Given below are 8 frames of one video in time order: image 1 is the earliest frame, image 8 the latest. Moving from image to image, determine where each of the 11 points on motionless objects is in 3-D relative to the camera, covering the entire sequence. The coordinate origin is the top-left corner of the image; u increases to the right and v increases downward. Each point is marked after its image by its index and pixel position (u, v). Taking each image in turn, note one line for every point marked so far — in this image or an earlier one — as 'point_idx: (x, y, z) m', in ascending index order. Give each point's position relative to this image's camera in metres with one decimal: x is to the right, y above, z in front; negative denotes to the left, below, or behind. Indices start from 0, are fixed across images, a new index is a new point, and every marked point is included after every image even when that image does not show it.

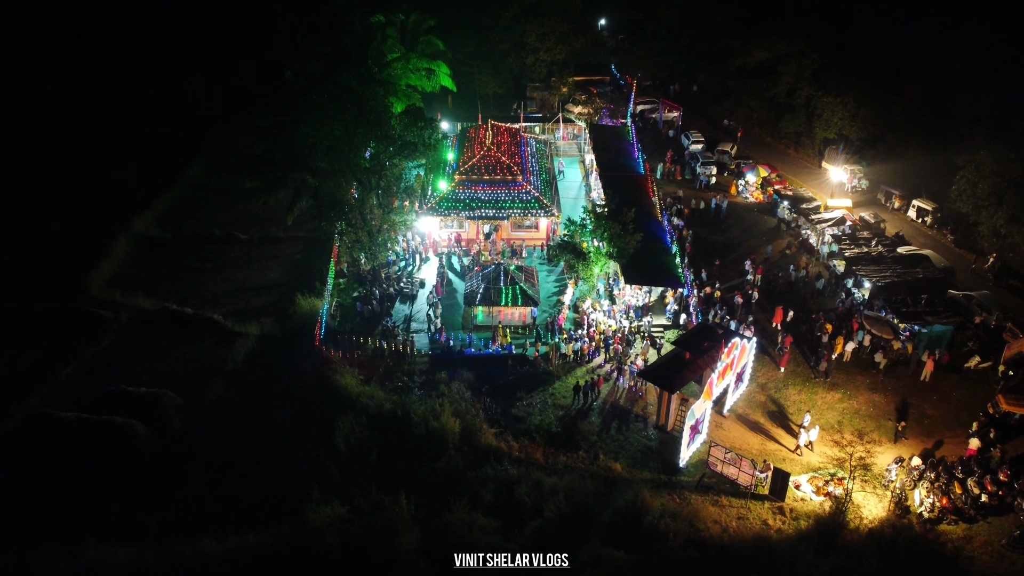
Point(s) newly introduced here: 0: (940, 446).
0: (+10.0, -3.7, +18.9) m
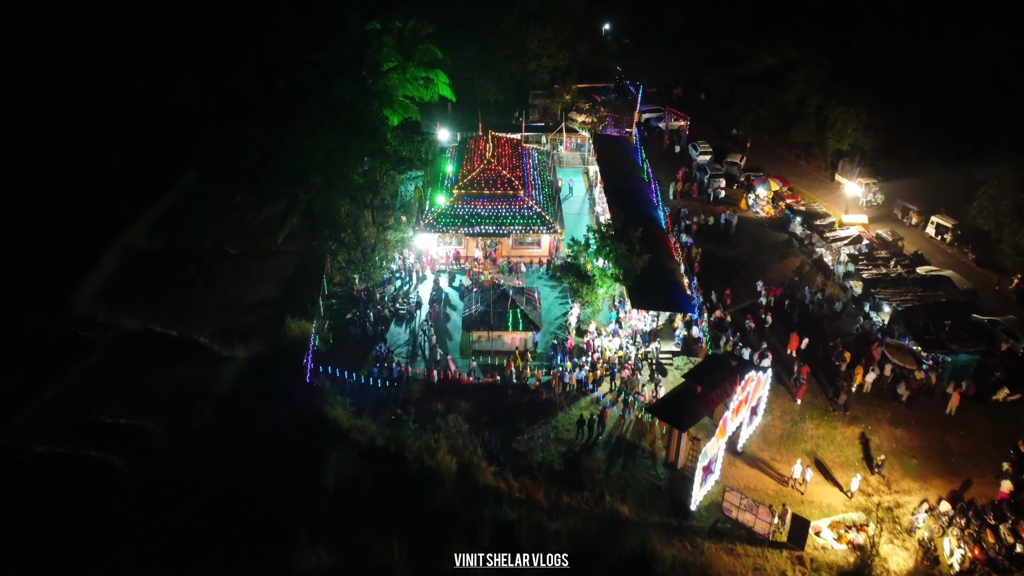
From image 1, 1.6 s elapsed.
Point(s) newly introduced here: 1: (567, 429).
0: (+10.0, -4.4, +17.7) m
1: (+1.4, -3.4, +19.8) m
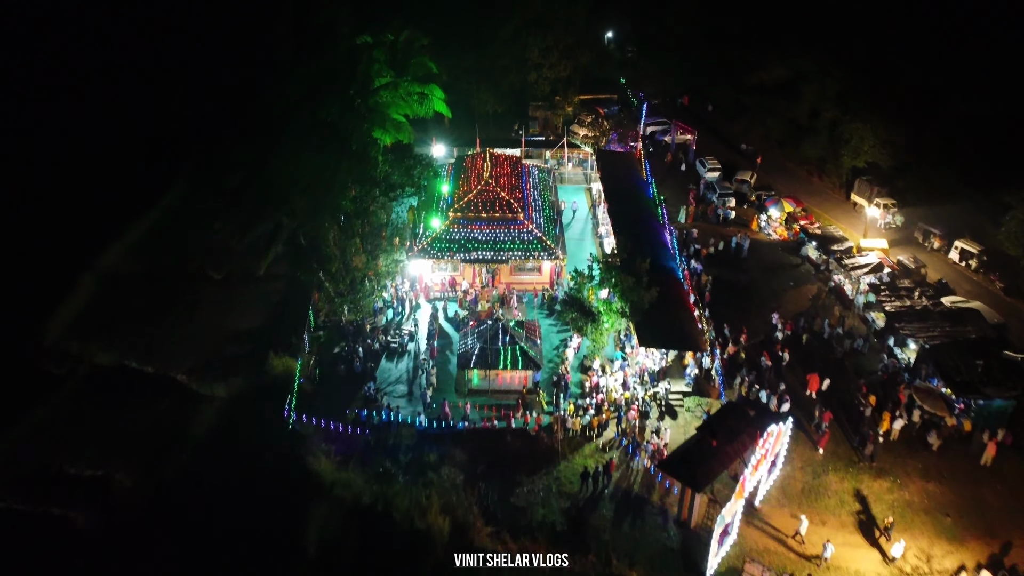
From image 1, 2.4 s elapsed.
0: (+9.9, -5.3, +16.2) m
1: (+1.3, -4.3, +18.3) m
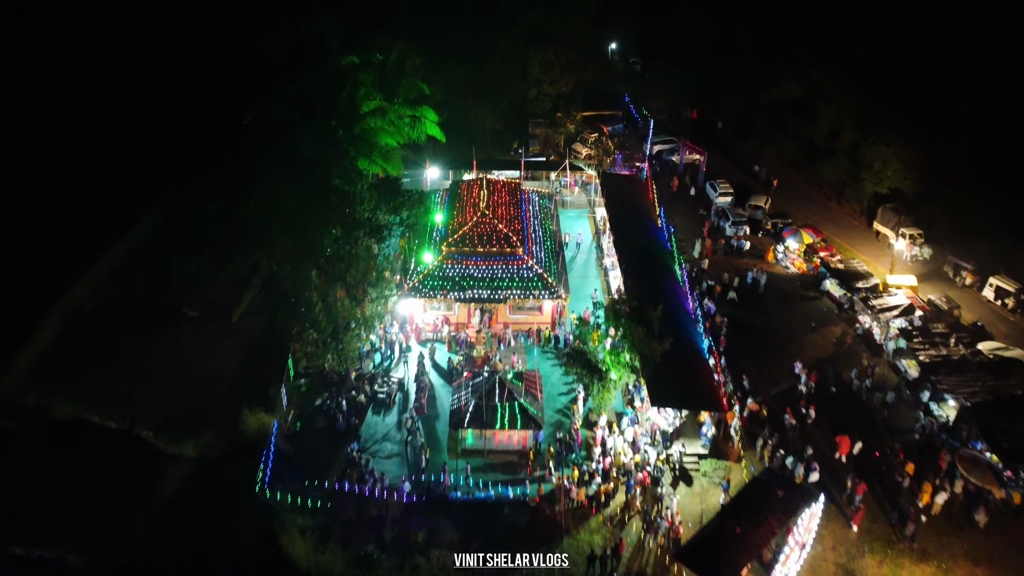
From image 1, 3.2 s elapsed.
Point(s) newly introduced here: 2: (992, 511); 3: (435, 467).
0: (+9.9, -6.5, +14.2) m
1: (+1.3, -5.5, +16.3) m
2: (+9.8, -4.5, +16.7) m
3: (-1.8, -4.1, +18.7) m
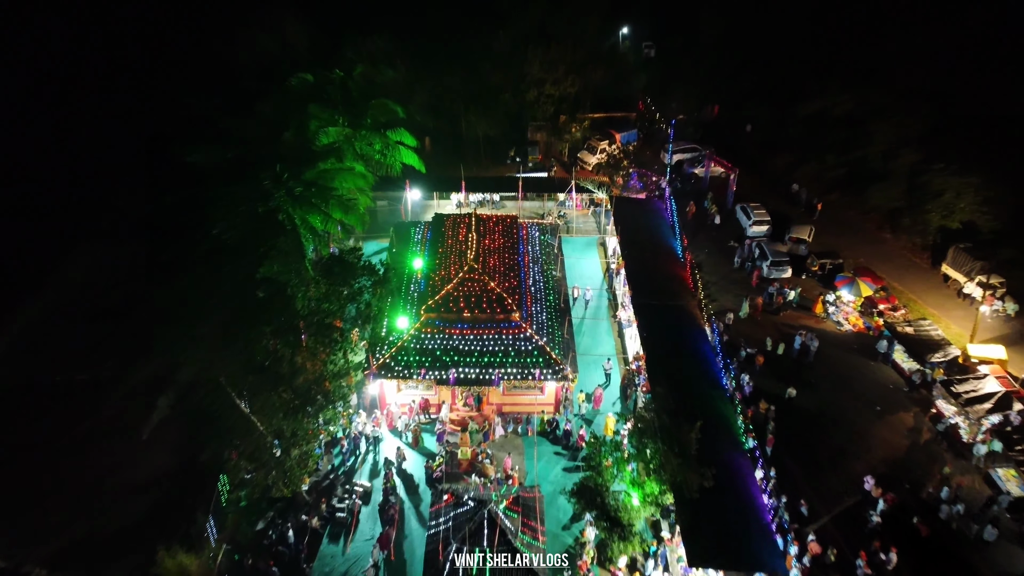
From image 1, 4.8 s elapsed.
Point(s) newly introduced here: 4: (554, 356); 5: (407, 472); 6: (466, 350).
0: (+9.8, -8.7, +10.1) m
1: (+1.1, -7.6, +12.1) m
2: (+9.7, -6.6, +12.4) m
3: (-2.0, -6.1, +14.4) m
4: (+1.0, -1.6, +18.6) m
5: (-2.3, -4.0, +17.8) m
6: (-1.1, -1.5, +18.6) m
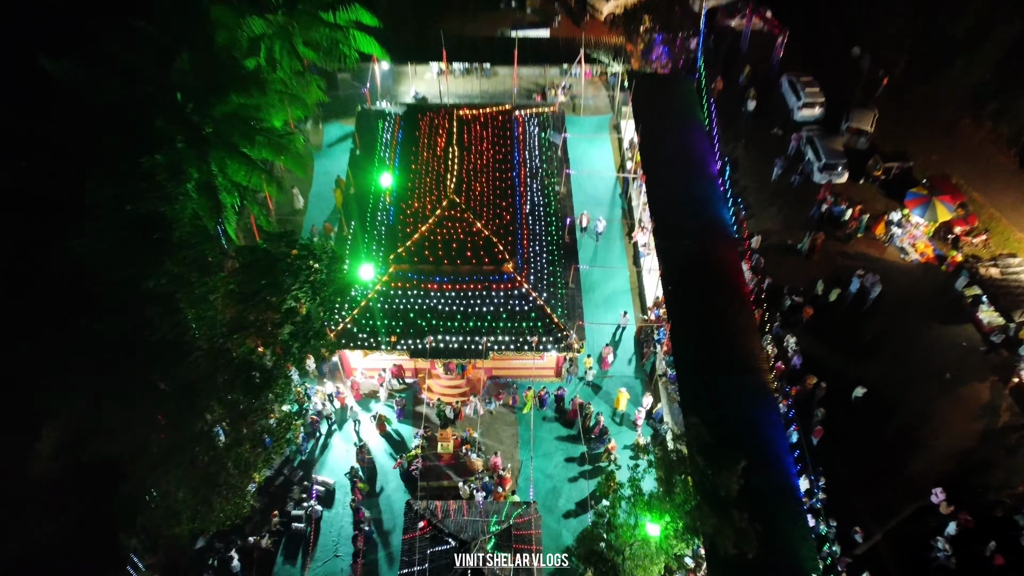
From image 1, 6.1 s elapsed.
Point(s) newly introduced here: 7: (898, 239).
0: (+9.6, -9.7, +8.6) m
1: (+1.0, -8.1, +10.3) m
2: (+9.6, -7.1, +10.3) m
3: (-2.1, -6.0, +12.1) m
4: (+0.8, -0.6, +14.9) m
5: (-2.5, -3.2, +14.8) m
6: (-1.2, -0.5, +14.9) m
7: (+8.6, +1.0, +17.9) m
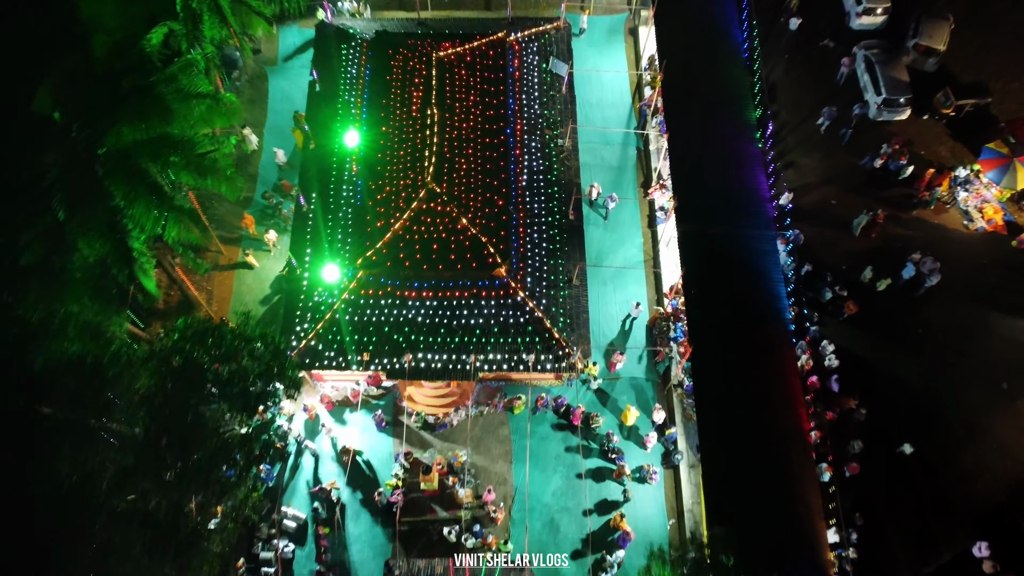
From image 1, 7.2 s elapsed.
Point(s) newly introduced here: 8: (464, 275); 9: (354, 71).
0: (+9.5, -11.2, +8.9) m
1: (+0.9, -9.3, +10.1) m
2: (+9.5, -8.3, +9.9) m
3: (-2.2, -6.8, +11.3) m
4: (+0.7, -0.8, +12.7) m
5: (-2.6, -3.3, +13.2) m
6: (-1.3, -0.7, +12.6) m
7: (+8.5, +1.5, +15.1) m
8: (-0.7, +0.1, +12.5) m
9: (-2.9, +3.8, +14.6) m
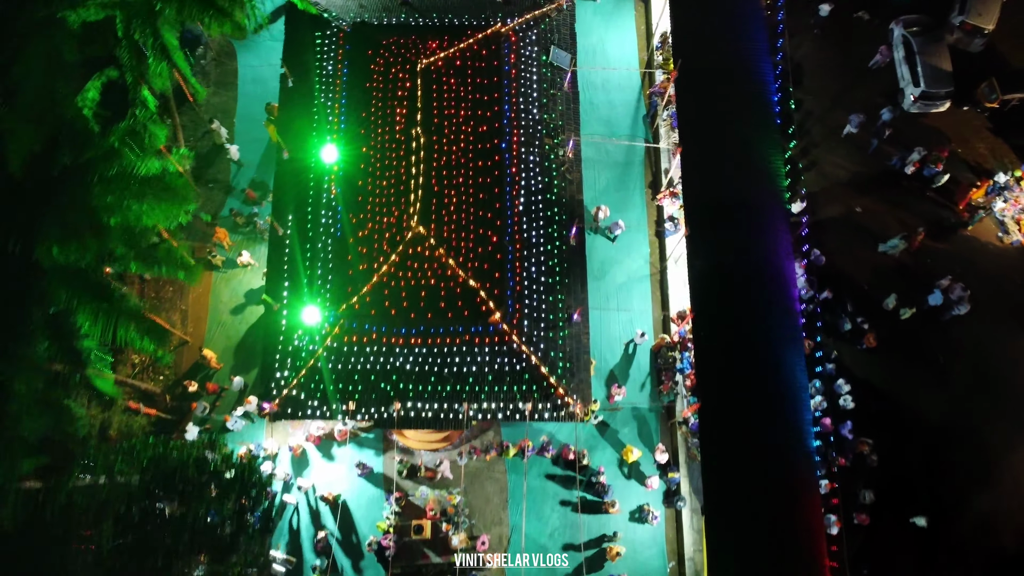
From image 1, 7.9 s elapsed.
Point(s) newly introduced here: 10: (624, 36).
0: (+9.4, -12.3, +9.8) m
1: (+0.8, -10.2, +10.6) m
2: (+9.4, -9.3, +10.3) m
3: (-2.3, -7.6, +11.4) m
4: (+0.6, -1.5, +11.8) m
5: (-2.6, -3.9, +12.7) m
6: (-1.4, -1.4, +11.7) m
7: (+8.4, +1.2, +13.8) m
8: (-0.8, -0.6, +11.5) m
9: (-2.9, +3.4, +13.0) m
10: (+2.1, +4.4, +15.2) m
